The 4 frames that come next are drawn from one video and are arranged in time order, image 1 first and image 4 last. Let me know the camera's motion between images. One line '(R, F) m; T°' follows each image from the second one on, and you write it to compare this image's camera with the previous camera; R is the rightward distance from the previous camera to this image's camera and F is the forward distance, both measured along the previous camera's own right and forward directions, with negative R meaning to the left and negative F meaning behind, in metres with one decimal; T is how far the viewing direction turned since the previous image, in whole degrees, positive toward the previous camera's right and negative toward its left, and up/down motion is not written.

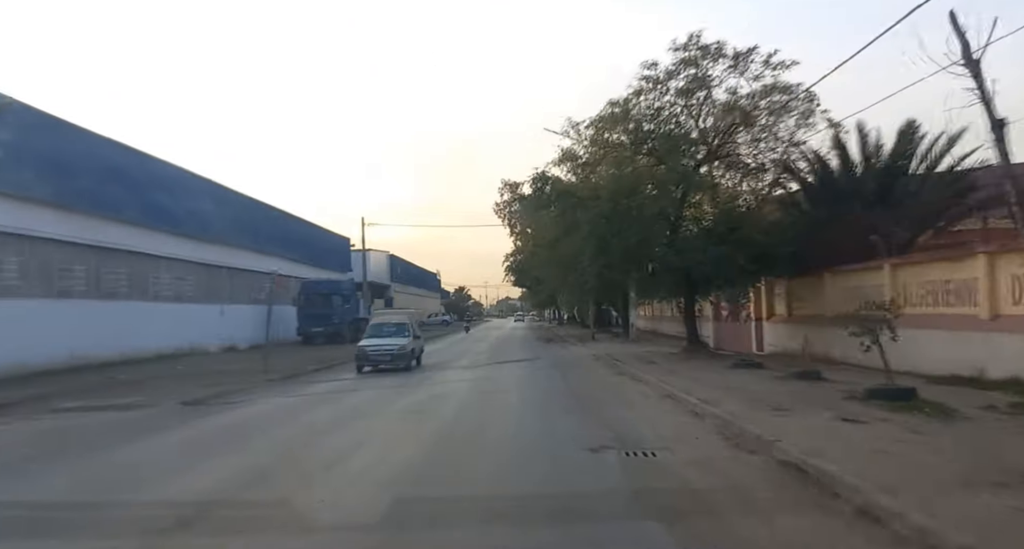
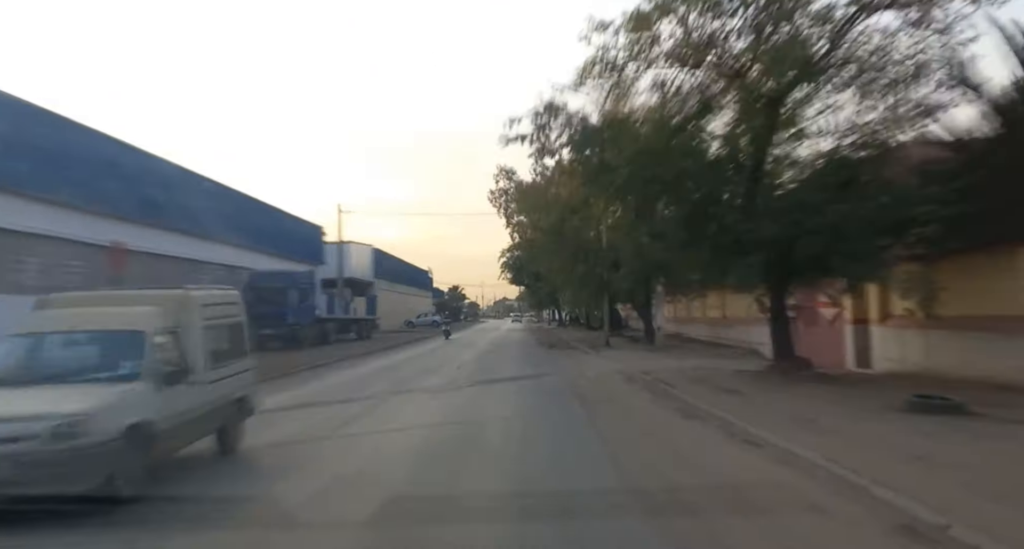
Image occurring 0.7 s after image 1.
(+0.9, +0.6) m; 0°
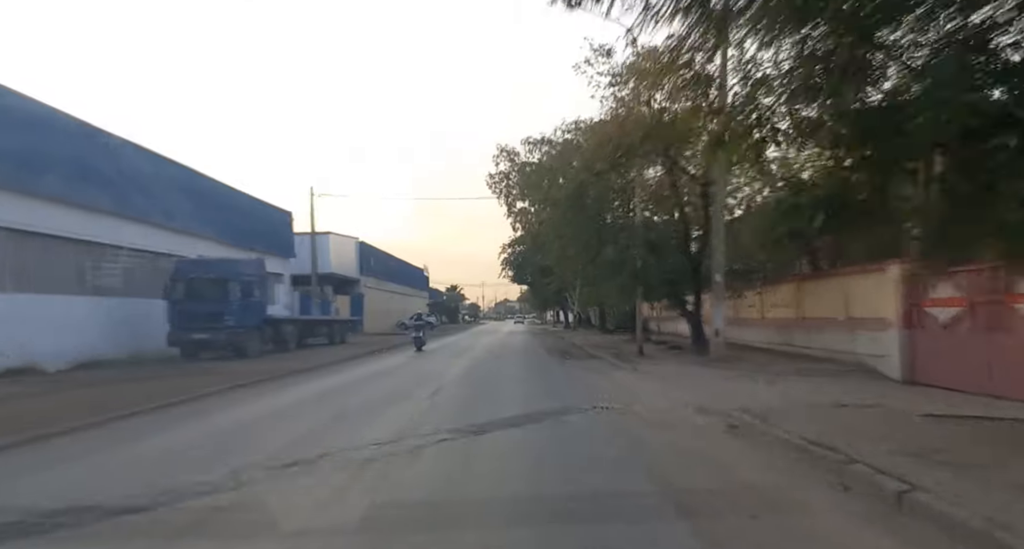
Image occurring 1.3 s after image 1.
(0.0, +3.3) m; 0°
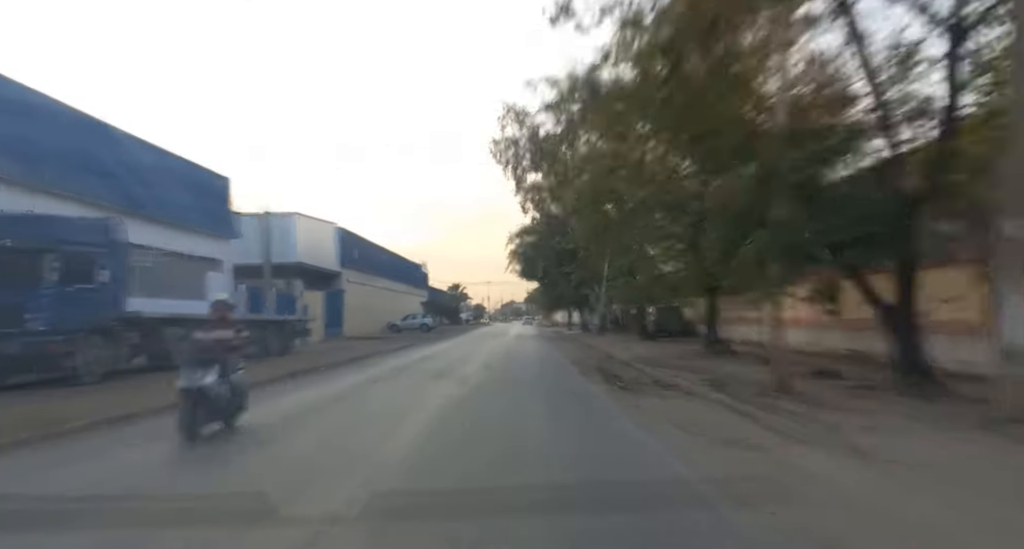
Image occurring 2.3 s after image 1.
(-0.1, +5.0) m; -1°
